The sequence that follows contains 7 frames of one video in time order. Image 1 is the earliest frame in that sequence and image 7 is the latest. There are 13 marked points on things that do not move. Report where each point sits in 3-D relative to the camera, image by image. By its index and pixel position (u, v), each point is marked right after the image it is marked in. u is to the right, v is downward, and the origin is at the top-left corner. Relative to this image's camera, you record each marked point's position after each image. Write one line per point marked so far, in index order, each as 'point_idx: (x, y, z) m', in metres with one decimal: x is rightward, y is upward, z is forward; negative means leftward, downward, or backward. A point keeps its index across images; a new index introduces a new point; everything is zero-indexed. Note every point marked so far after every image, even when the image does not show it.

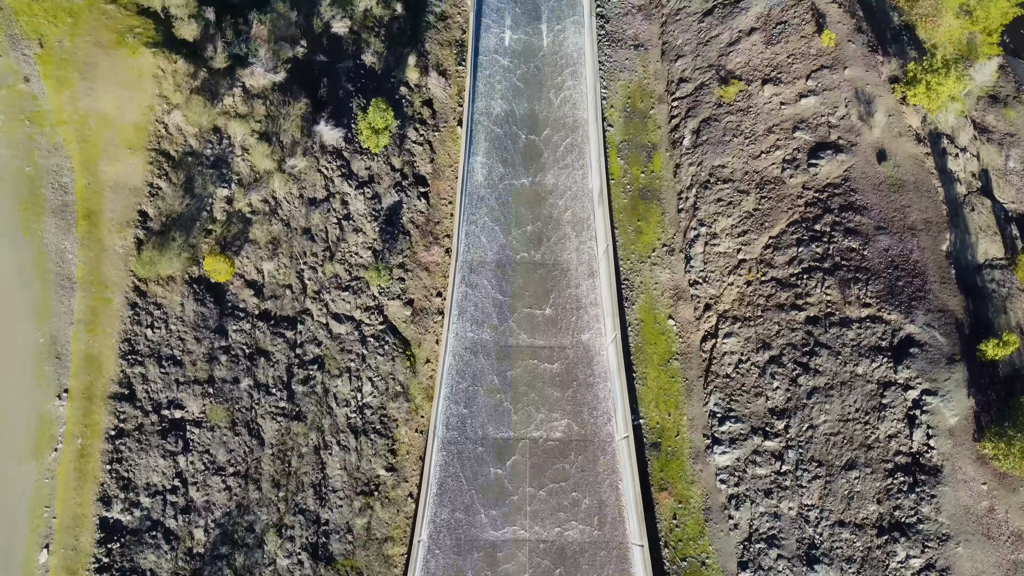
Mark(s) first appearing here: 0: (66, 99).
0: (-7.5, +3.2, +11.3) m
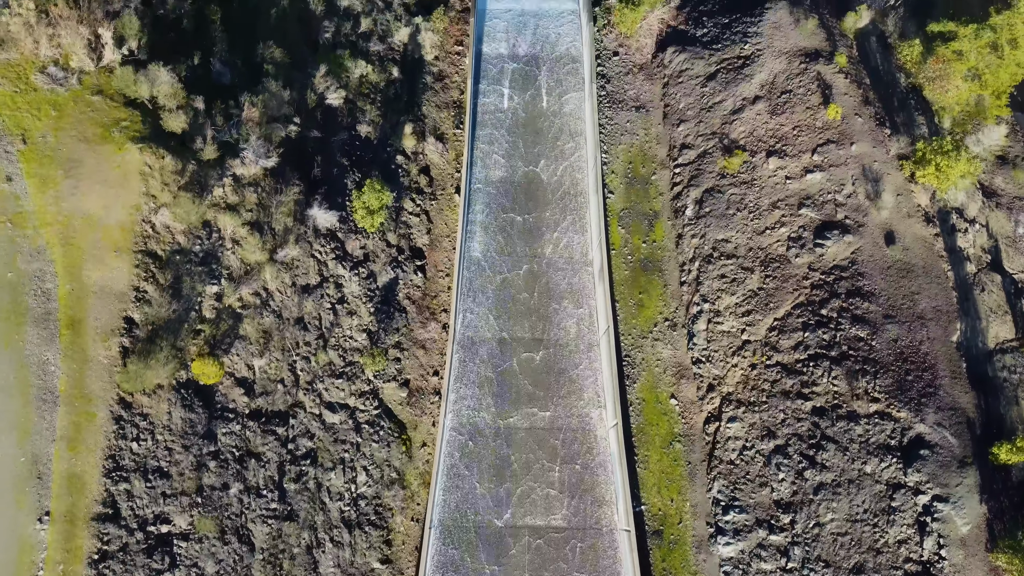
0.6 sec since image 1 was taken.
0: (-7.5, +1.4, +10.9) m
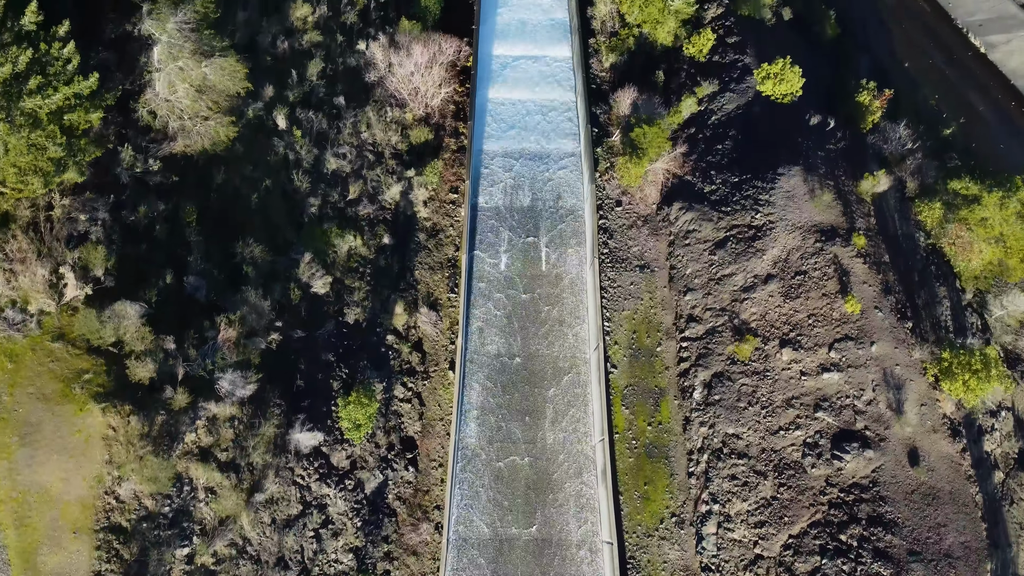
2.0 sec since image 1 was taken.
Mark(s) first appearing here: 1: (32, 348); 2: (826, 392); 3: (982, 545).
0: (-7.6, -2.7, +10.0) m
1: (-7.6, -1.0, +10.6) m
2: (+6.3, -2.1, +13.6) m
3: (+8.3, -4.6, +11.9) m
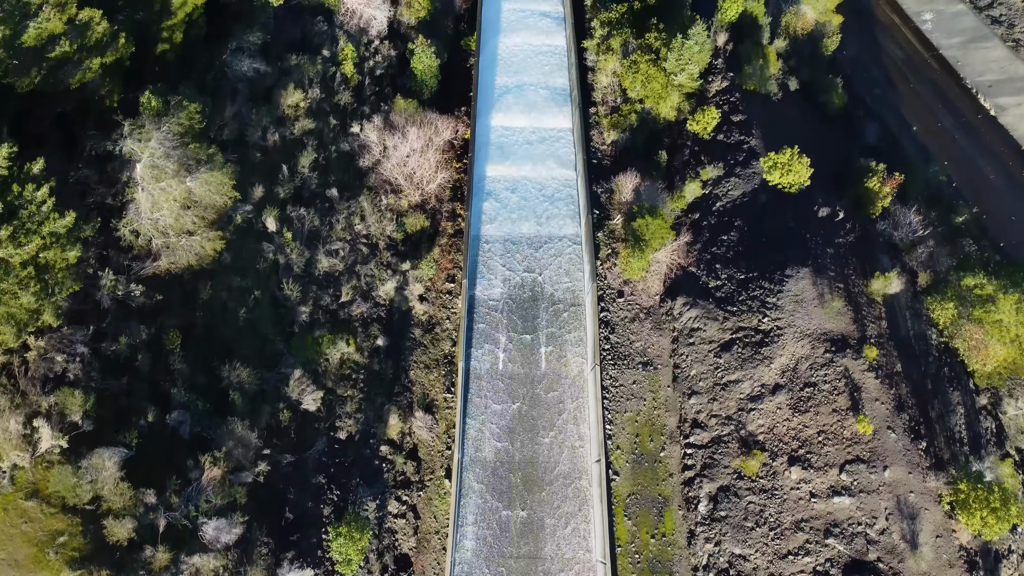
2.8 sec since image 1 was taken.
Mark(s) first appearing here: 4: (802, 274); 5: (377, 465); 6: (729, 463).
0: (-7.6, -5.1, +9.5) m
1: (-7.6, -3.3, +10.0) m
2: (+6.3, -4.5, +13.0) m
3: (+8.3, -6.9, +11.4) m
4: (+6.3, +0.3, +14.6) m
5: (-2.8, -3.7, +14.1) m
6: (+4.6, -3.7, +14.3) m
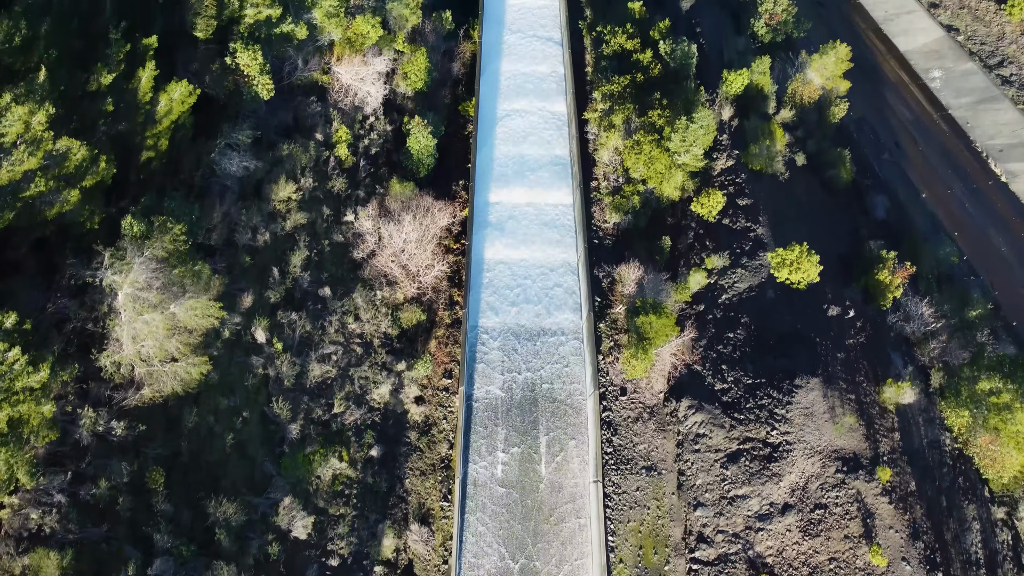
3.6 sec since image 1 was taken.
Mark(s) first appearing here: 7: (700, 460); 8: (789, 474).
0: (-7.6, -7.4, +9.0) m
1: (-7.6, -5.7, +9.5) m
2: (+6.3, -6.8, +12.5) m
3: (+8.2, -9.3, +10.8) m
4: (+6.3, -2.1, +14.1) m
5: (-2.9, -6.1, +13.6) m
6: (+4.6, -6.0, +13.7) m
7: (+4.2, -3.8, +15.0) m
8: (+5.7, -3.8, +13.8) m
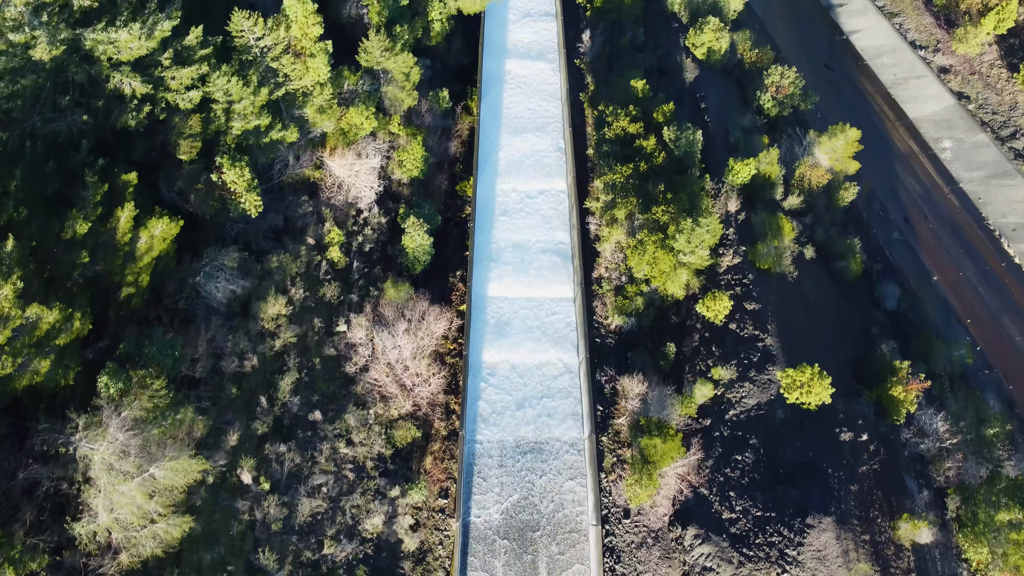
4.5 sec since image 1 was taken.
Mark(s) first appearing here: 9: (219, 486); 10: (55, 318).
0: (-7.7, -10.2, +8.3) m
1: (-7.6, -8.4, +8.9) m
2: (+6.2, -9.5, +11.9) m
3: (+8.2, -12.0, +10.2) m
4: (+6.3, -4.8, +13.4) m
5: (-2.9, -8.8, +13.0) m
6: (+4.6, -8.8, +13.1) m
7: (+4.2, -6.5, +14.4) m
8: (+5.7, -6.6, +13.2) m
9: (-5.7, -3.9, +13.0) m
10: (-7.3, -0.5, +10.7) m
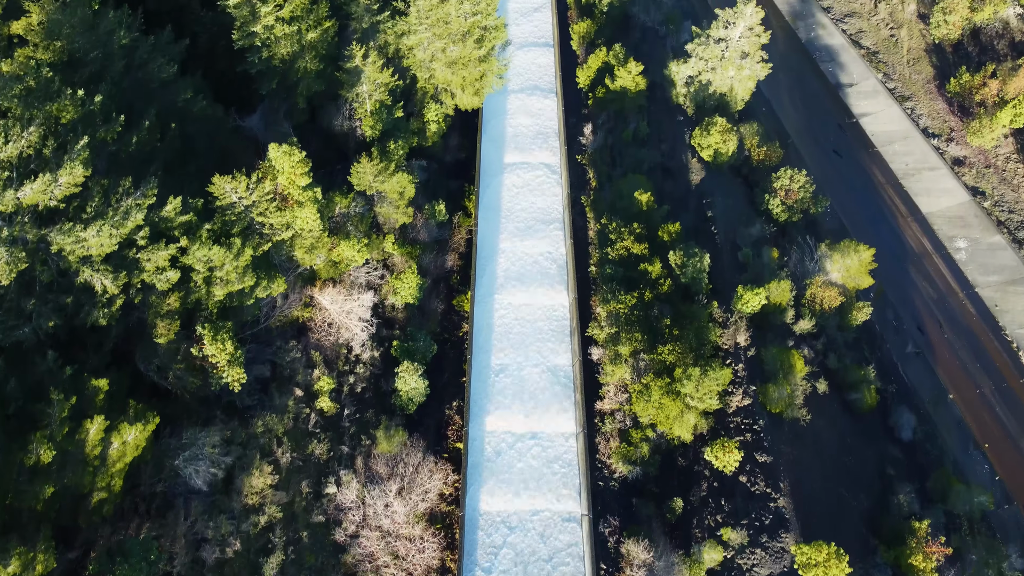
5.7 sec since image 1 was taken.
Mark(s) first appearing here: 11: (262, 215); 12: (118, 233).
0: (-7.7, -13.8, +7.5) m
1: (-7.7, -12.0, +8.0) m
2: (+6.2, -13.2, +11.1) m
3: (+8.2, -15.7, +9.4) m
4: (+6.2, -8.5, +12.6) m
5: (-2.9, -12.5, +12.1) m
6: (+4.5, -12.4, +12.3) m
7: (+4.1, -10.2, +13.5) m
8: (+5.6, -10.2, +12.4) m
9: (-5.7, -7.5, +12.1) m
10: (-7.3, -4.2, +9.8) m
11: (-5.4, +1.6, +14.5) m
12: (-6.8, +0.9, +11.5) m
